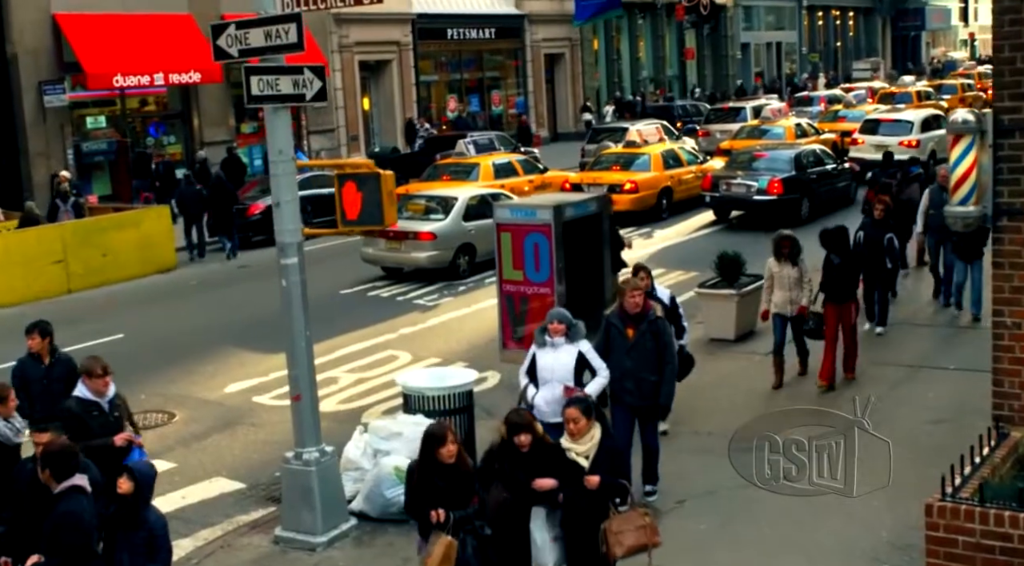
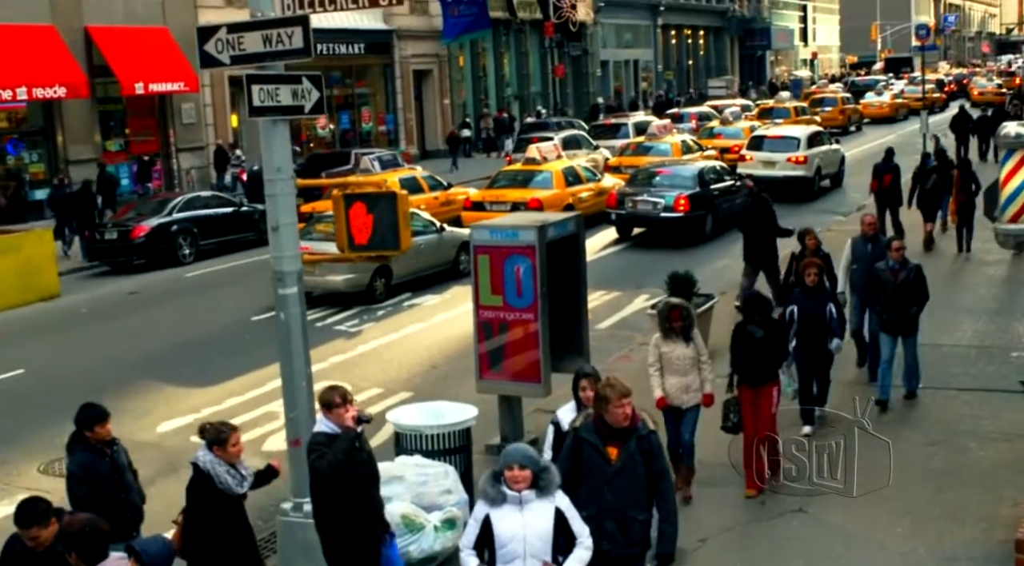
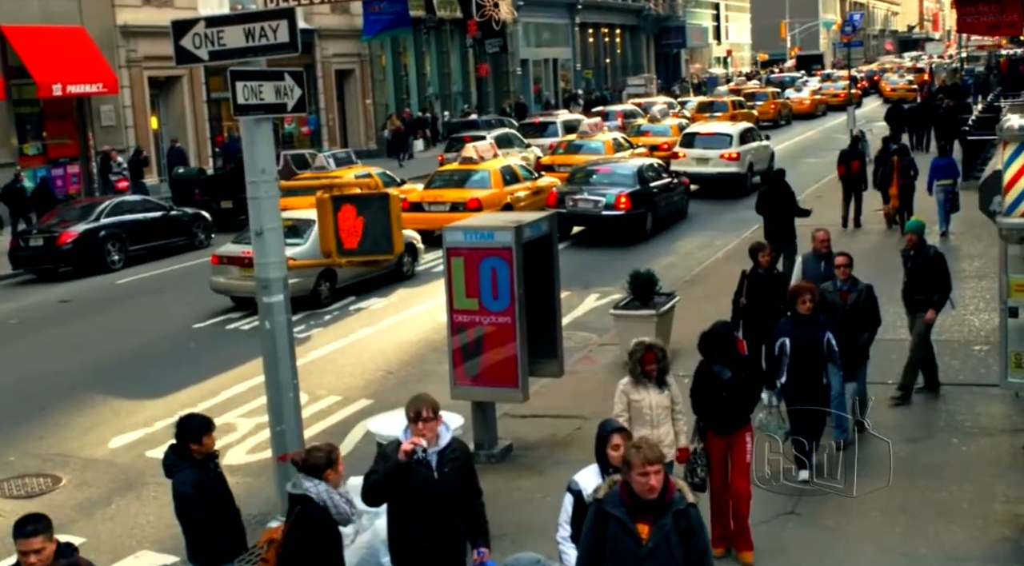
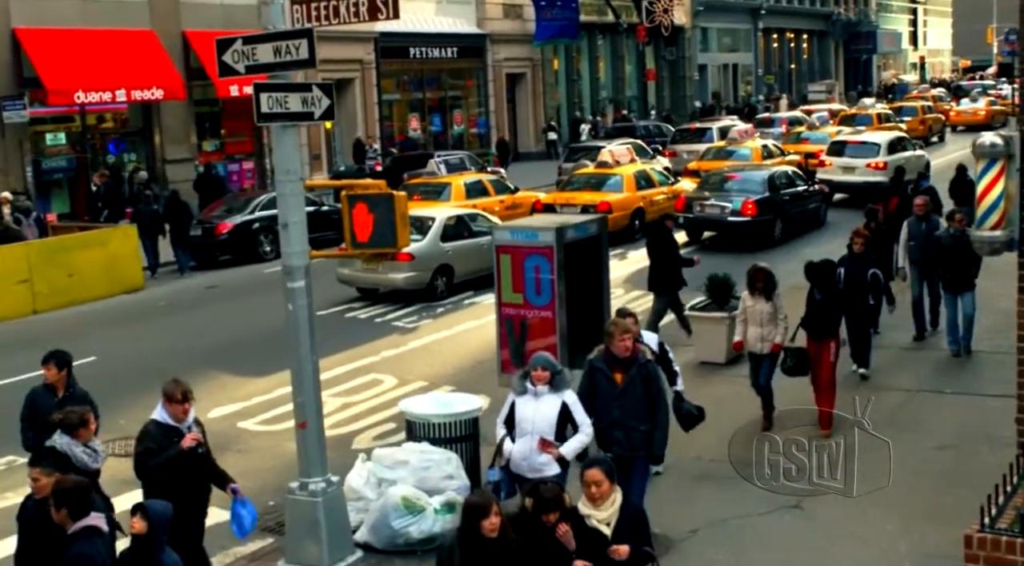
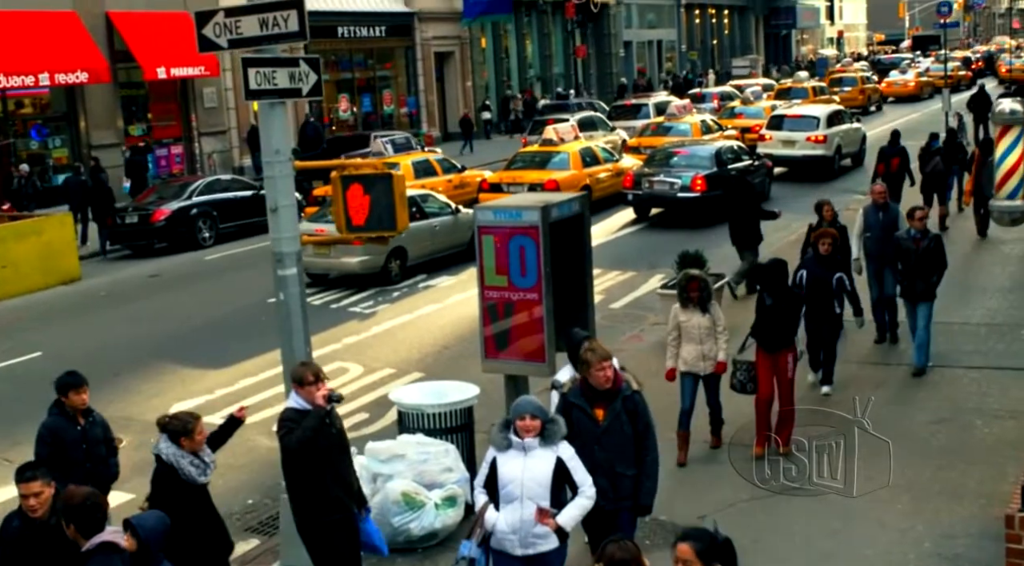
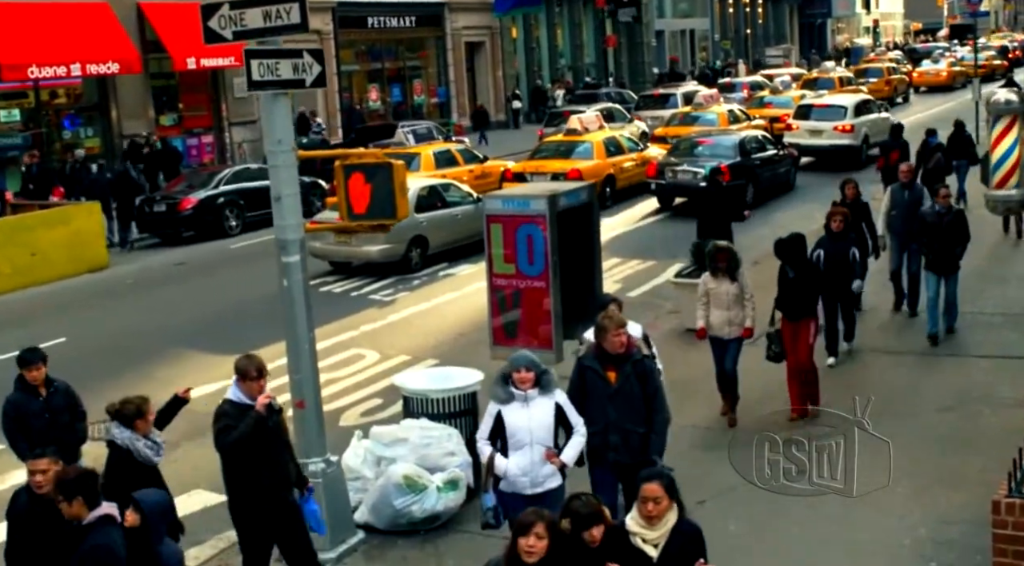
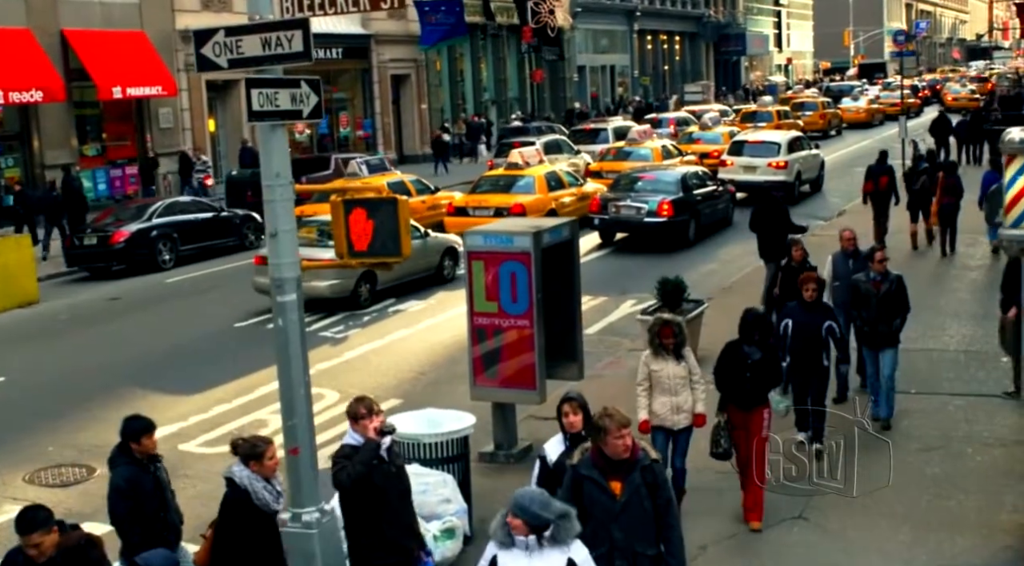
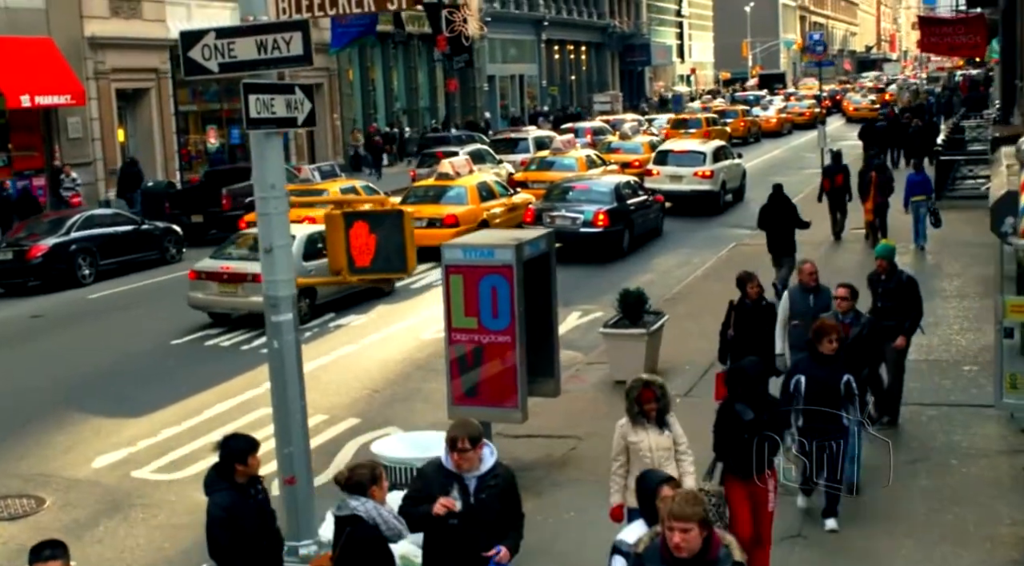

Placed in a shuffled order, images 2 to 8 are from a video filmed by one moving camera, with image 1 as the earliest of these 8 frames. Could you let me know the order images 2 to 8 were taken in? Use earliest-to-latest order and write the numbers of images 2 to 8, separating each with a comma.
4, 6, 5, 2, 7, 3, 8
